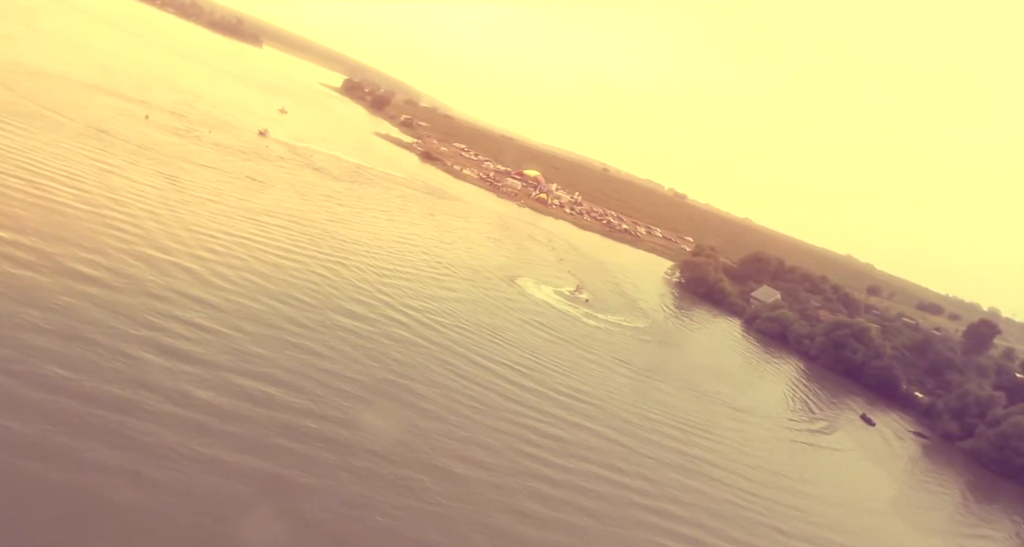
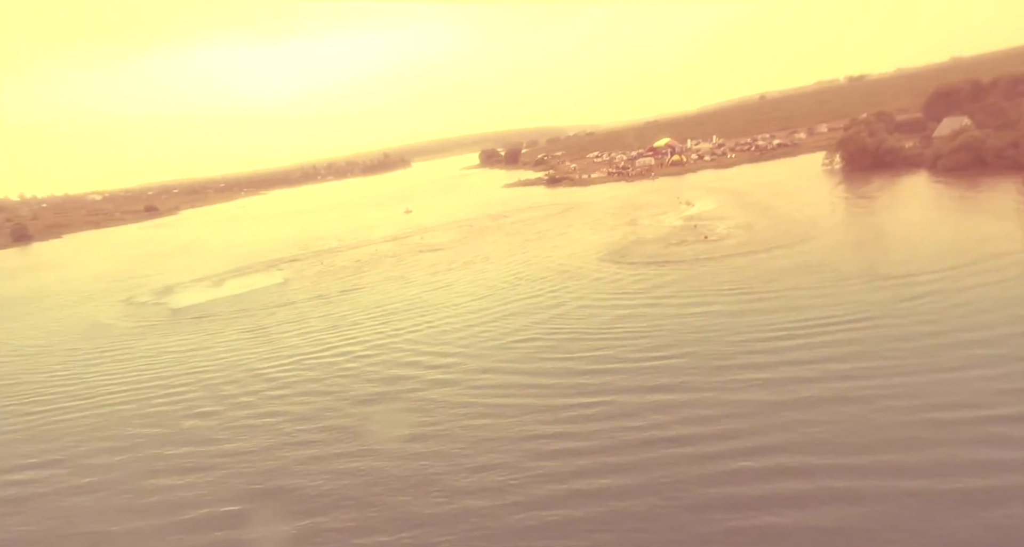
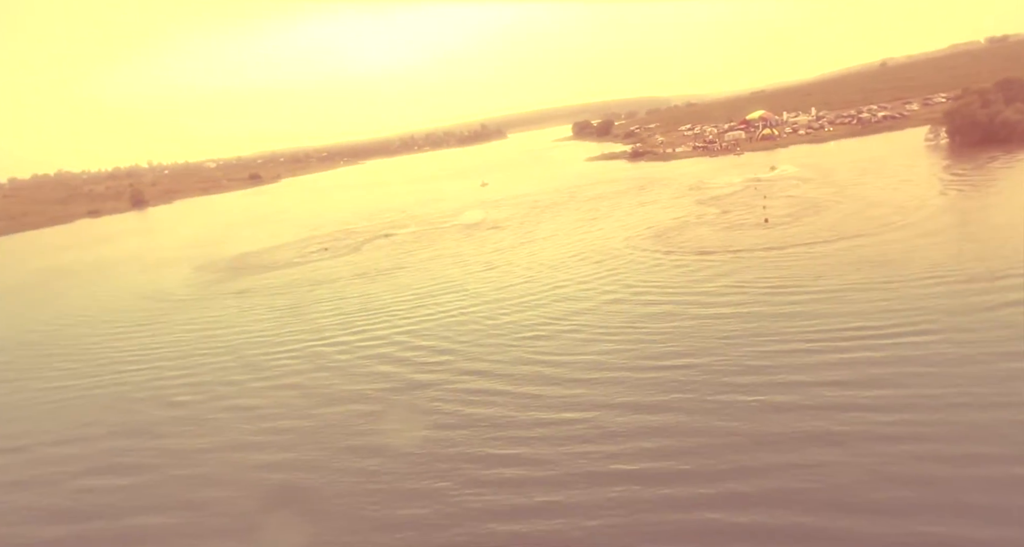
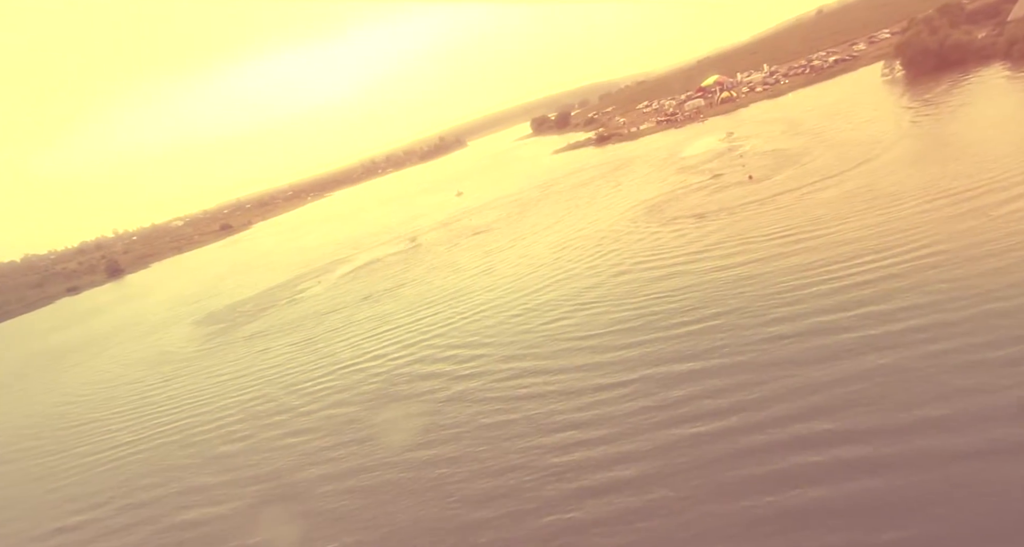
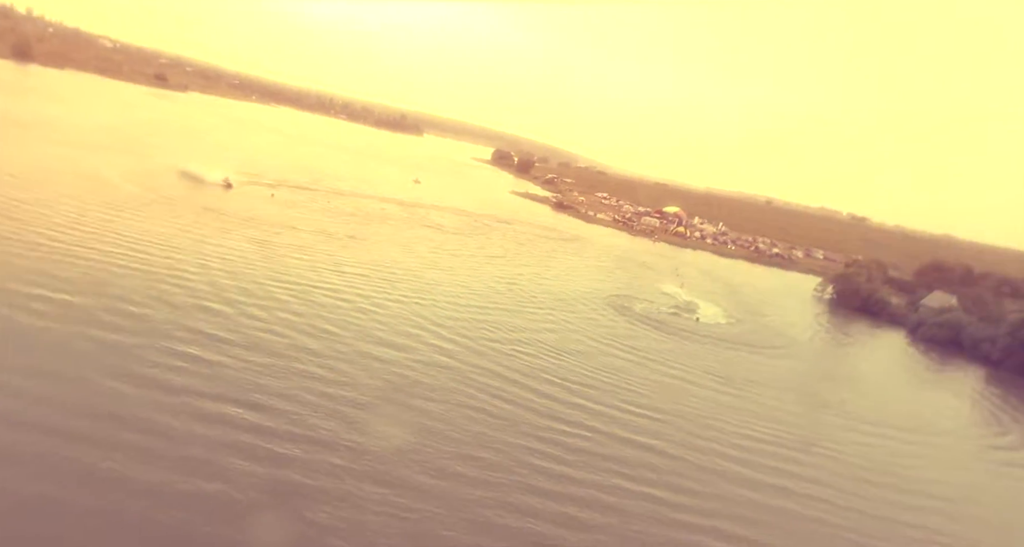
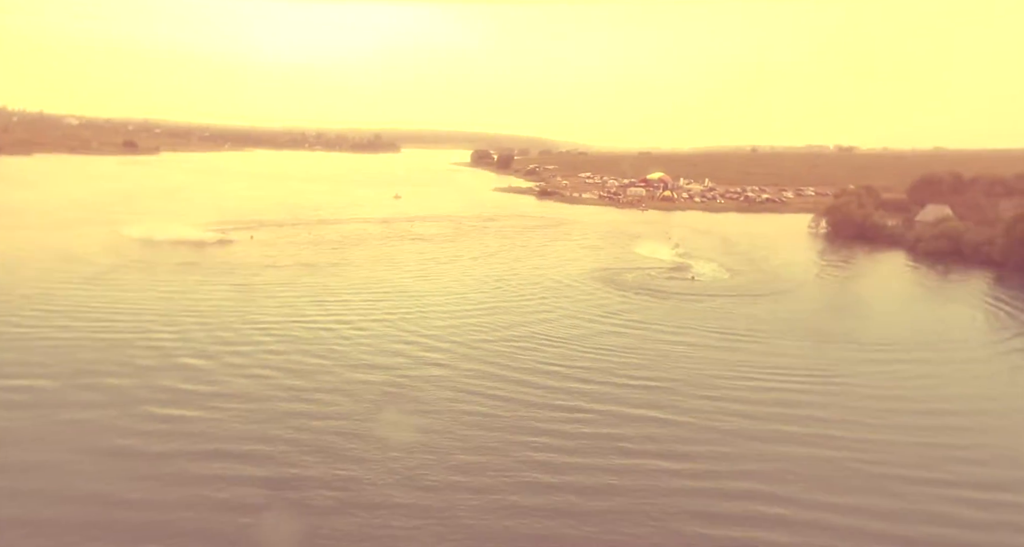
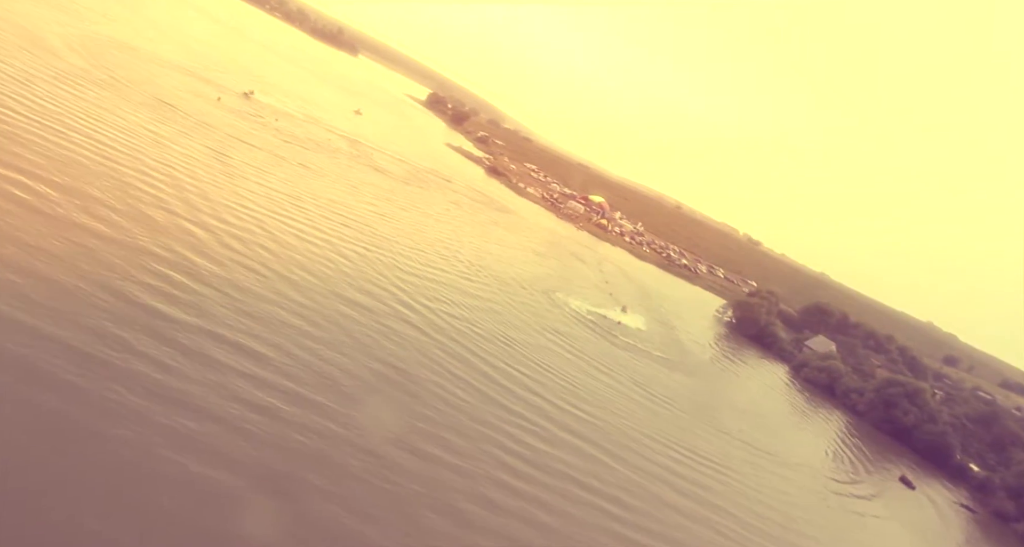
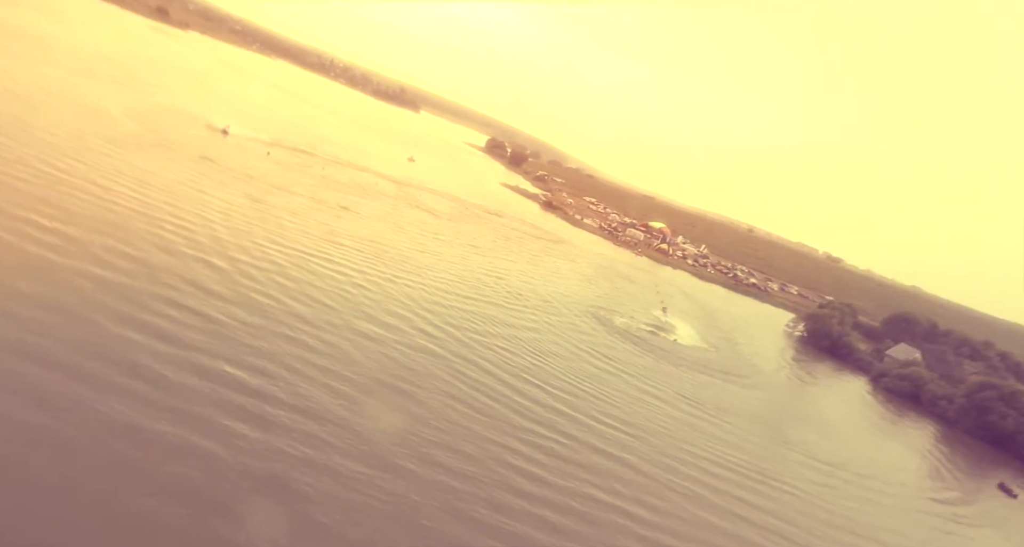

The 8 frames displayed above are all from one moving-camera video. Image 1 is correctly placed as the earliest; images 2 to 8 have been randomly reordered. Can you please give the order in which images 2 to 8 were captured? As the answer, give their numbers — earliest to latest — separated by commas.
7, 8, 5, 6, 2, 4, 3
